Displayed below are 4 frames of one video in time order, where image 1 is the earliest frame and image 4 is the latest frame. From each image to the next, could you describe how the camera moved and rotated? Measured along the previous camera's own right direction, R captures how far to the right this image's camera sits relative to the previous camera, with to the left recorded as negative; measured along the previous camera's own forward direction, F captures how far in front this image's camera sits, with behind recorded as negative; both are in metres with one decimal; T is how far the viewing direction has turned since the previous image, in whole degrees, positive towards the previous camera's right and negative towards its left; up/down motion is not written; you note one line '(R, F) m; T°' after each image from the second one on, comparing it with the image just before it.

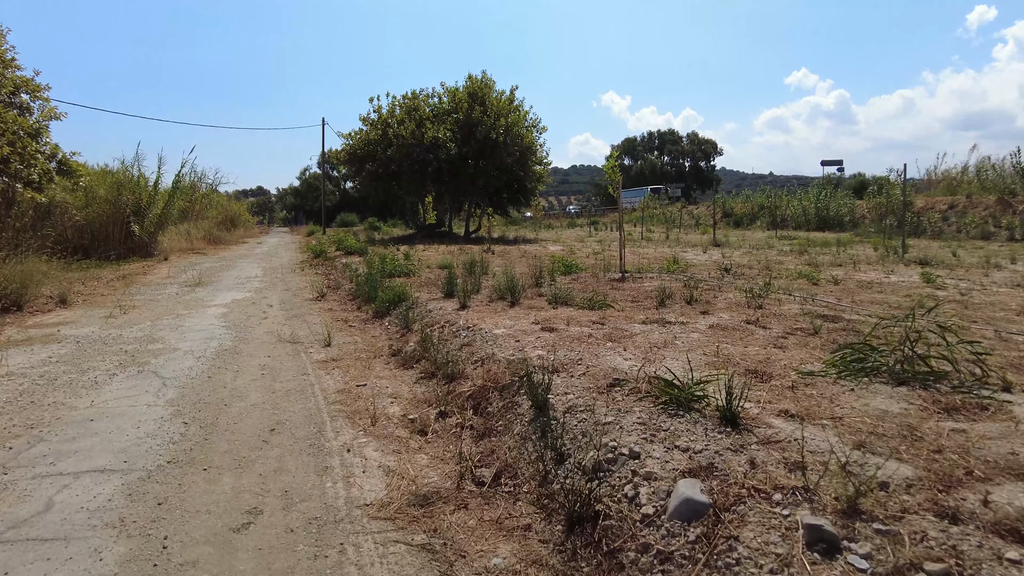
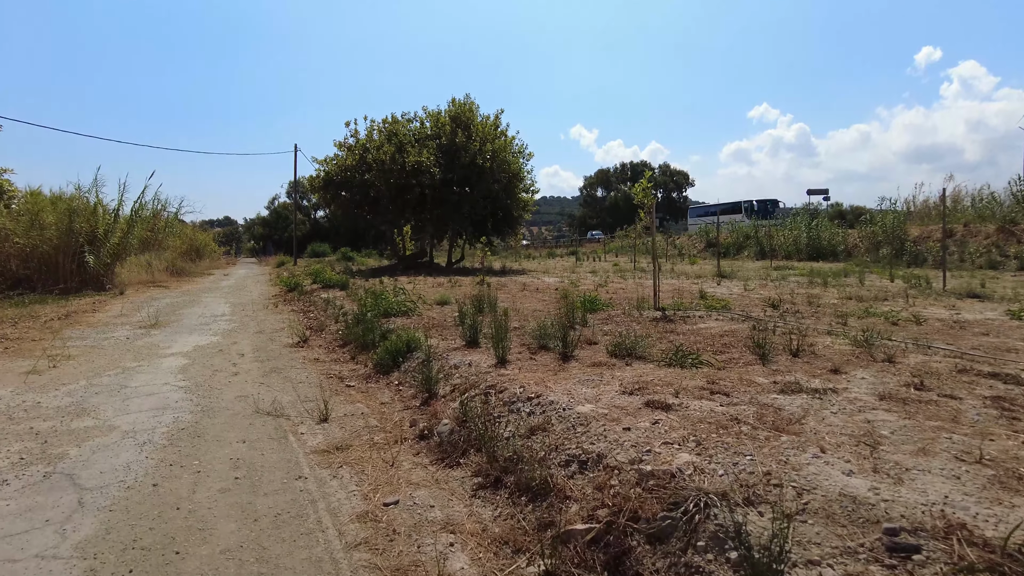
(-0.7, +1.9) m; +3°
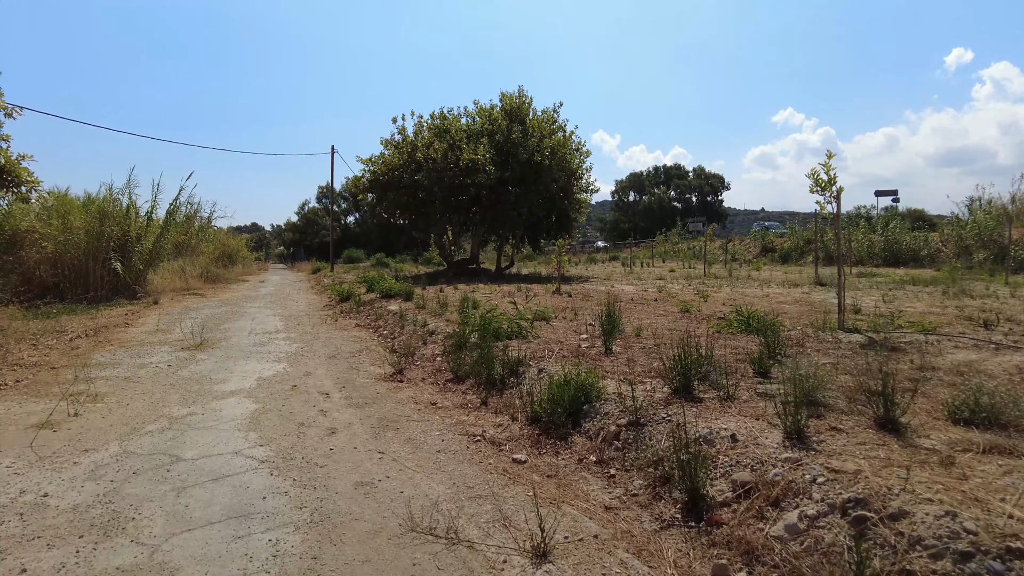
(-1.5, +2.3) m; -2°
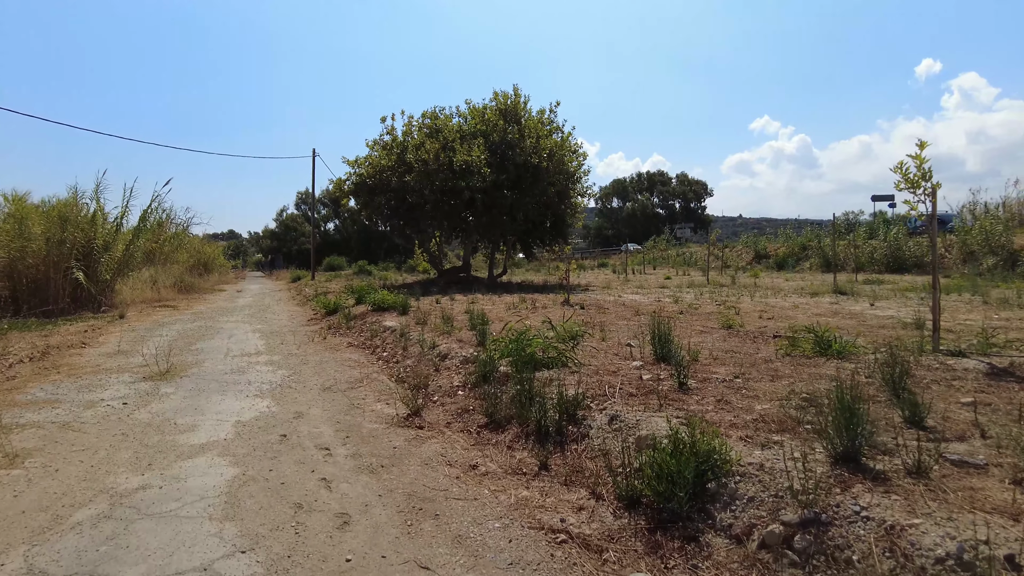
(-0.6, +1.5) m; +2°
